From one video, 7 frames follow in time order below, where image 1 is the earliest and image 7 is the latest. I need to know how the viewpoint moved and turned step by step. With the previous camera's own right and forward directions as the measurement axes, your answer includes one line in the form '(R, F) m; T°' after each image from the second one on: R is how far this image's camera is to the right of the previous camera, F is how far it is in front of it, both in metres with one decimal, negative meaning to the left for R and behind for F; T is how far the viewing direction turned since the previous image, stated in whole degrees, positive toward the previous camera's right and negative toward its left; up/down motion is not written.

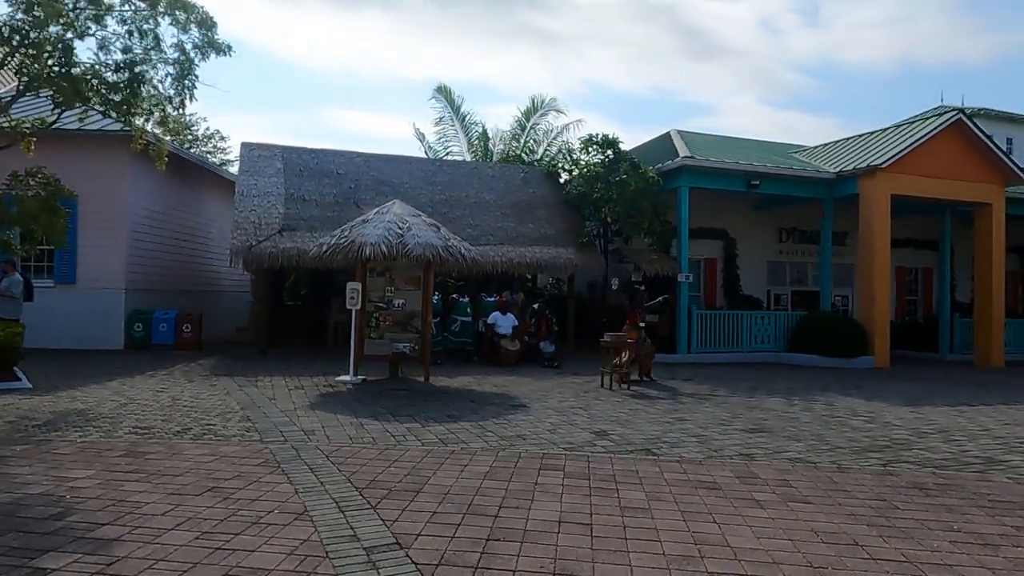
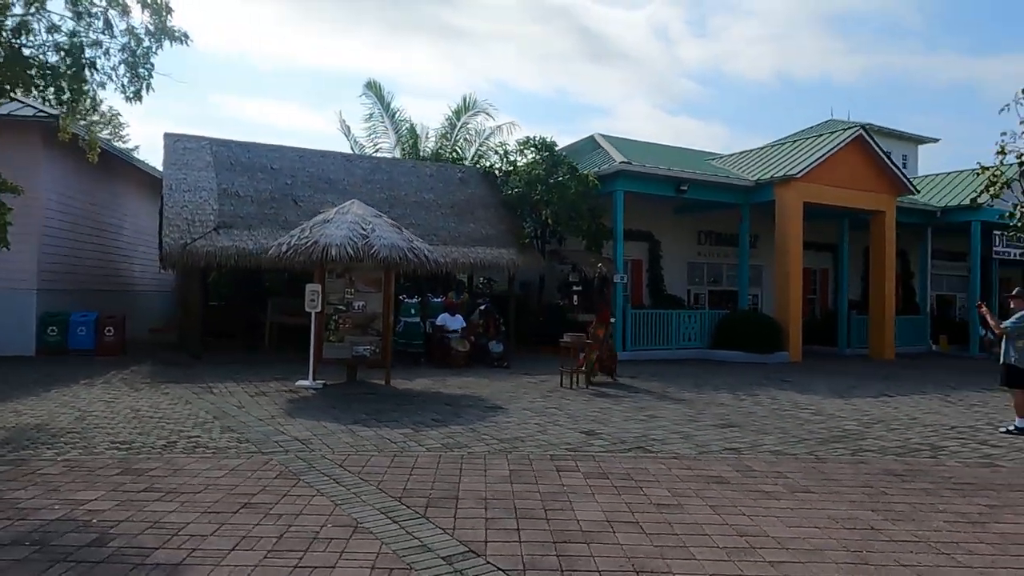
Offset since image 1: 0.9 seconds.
(-1.1, 0.0) m; +8°
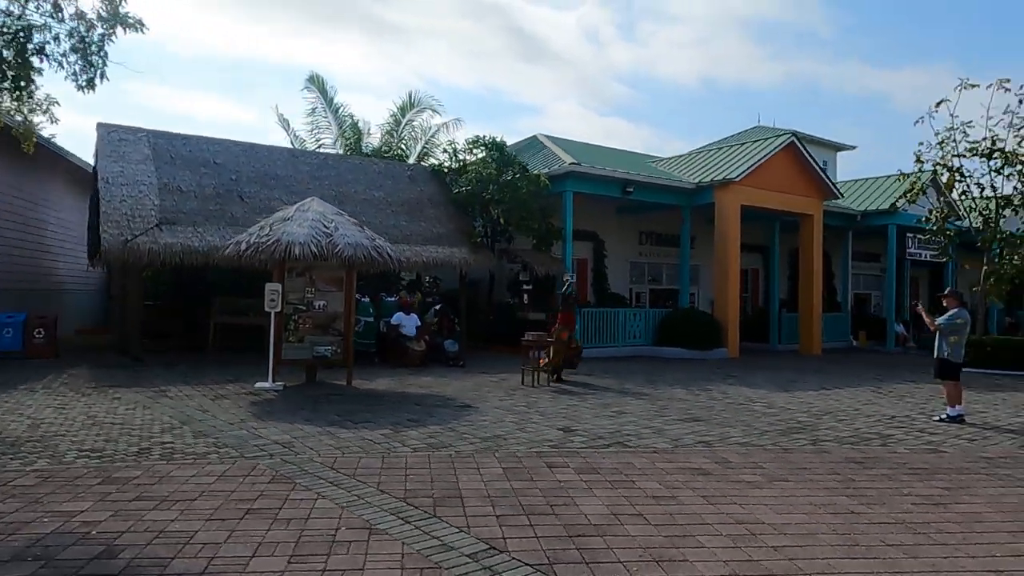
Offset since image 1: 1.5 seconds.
(-0.6, -0.1) m; +6°
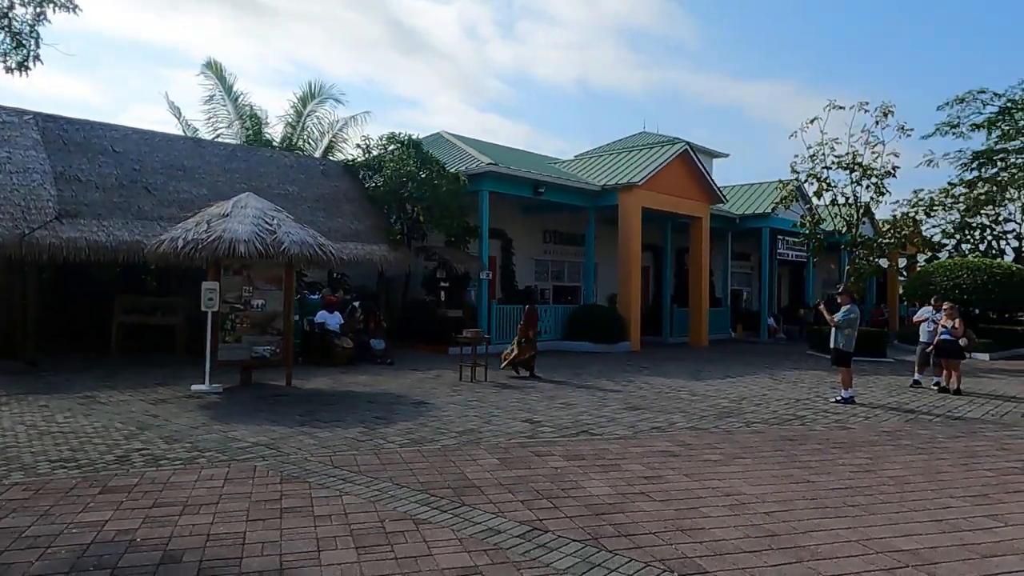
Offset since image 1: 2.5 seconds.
(-1.2, -0.3) m; +10°
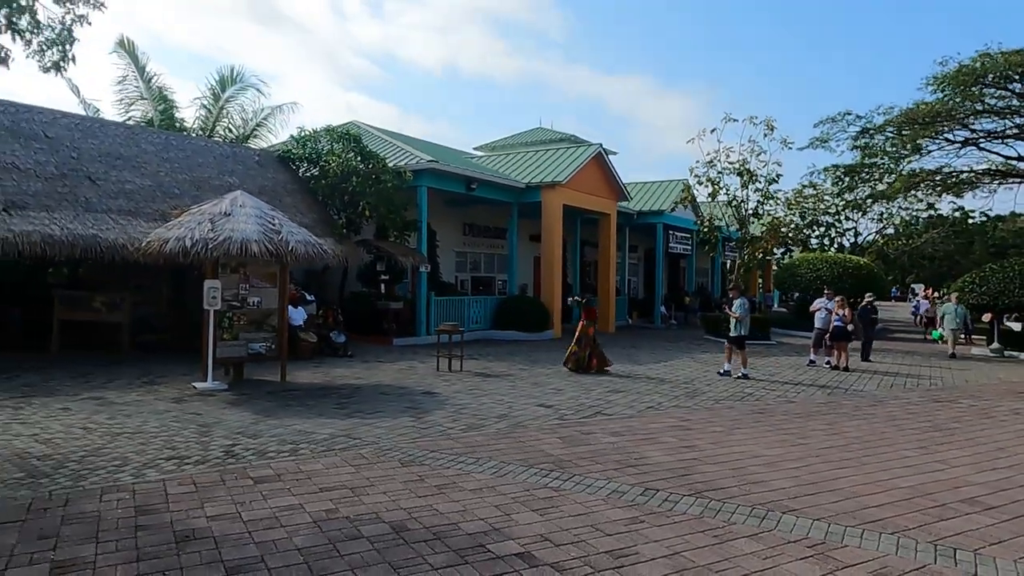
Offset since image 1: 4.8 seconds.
(-2.2, -0.9) m; +11°
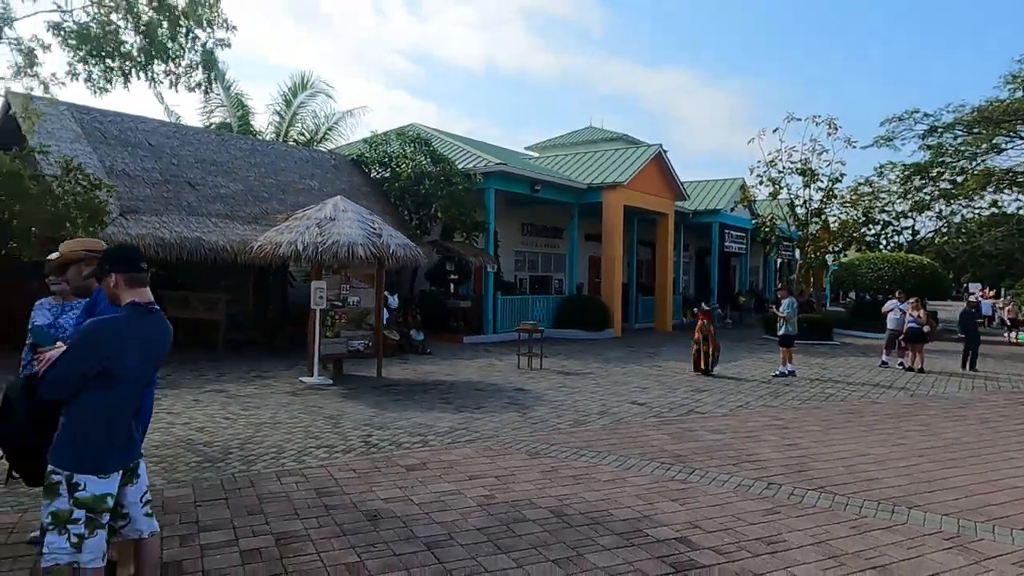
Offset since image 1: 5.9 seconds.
(-0.9, -0.5) m; -3°
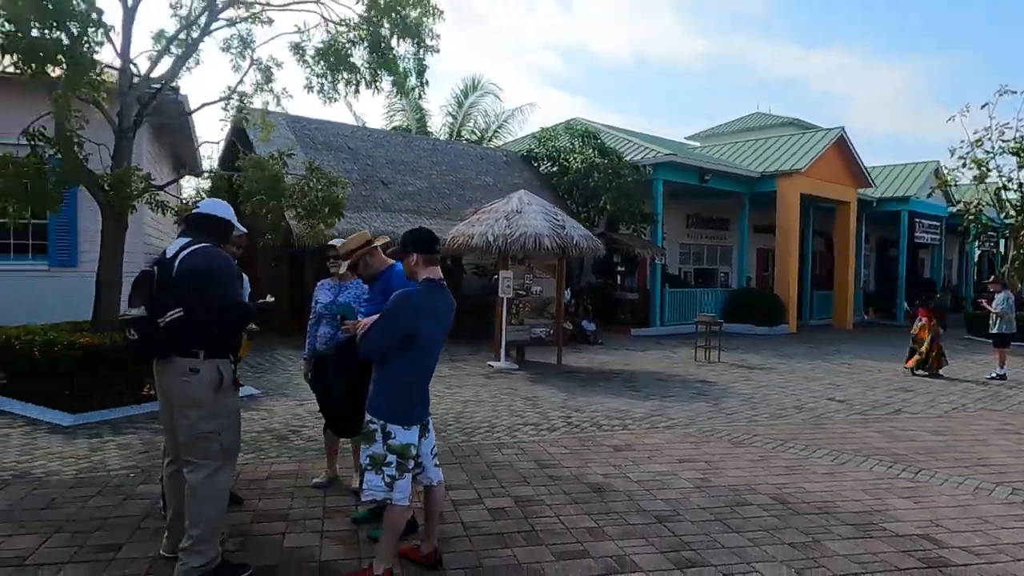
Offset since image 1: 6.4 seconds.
(-0.6, -0.3) m; -13°
